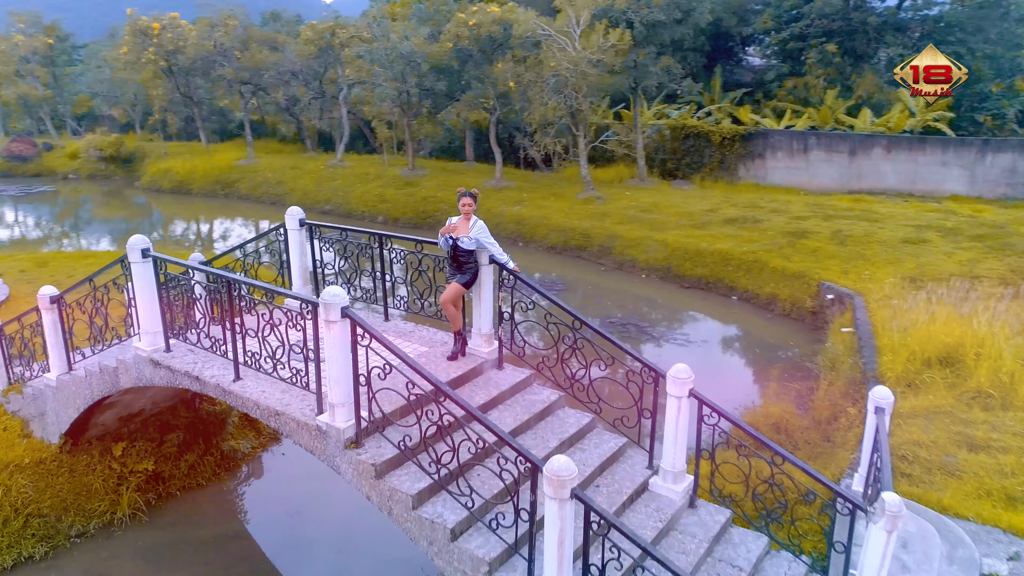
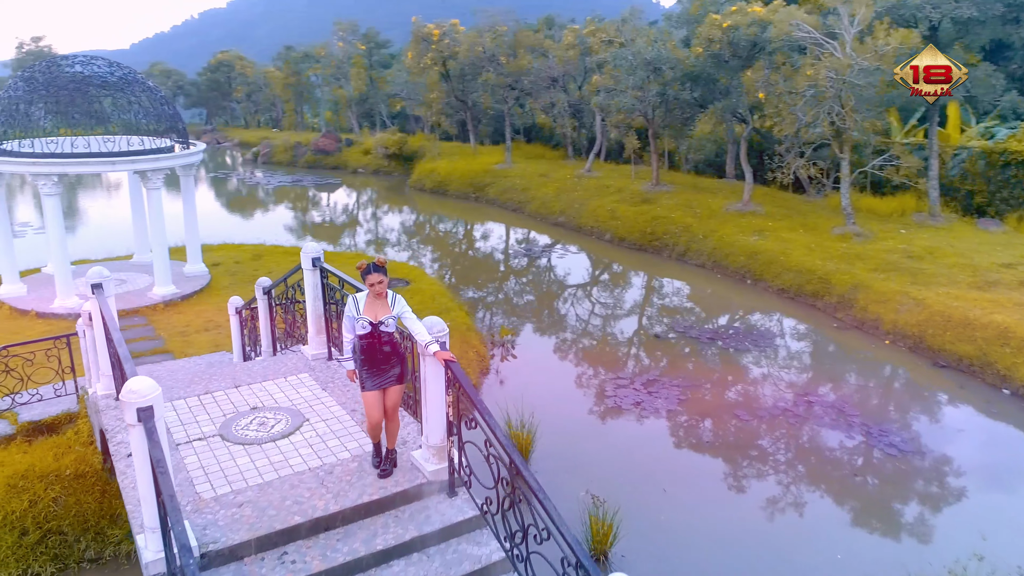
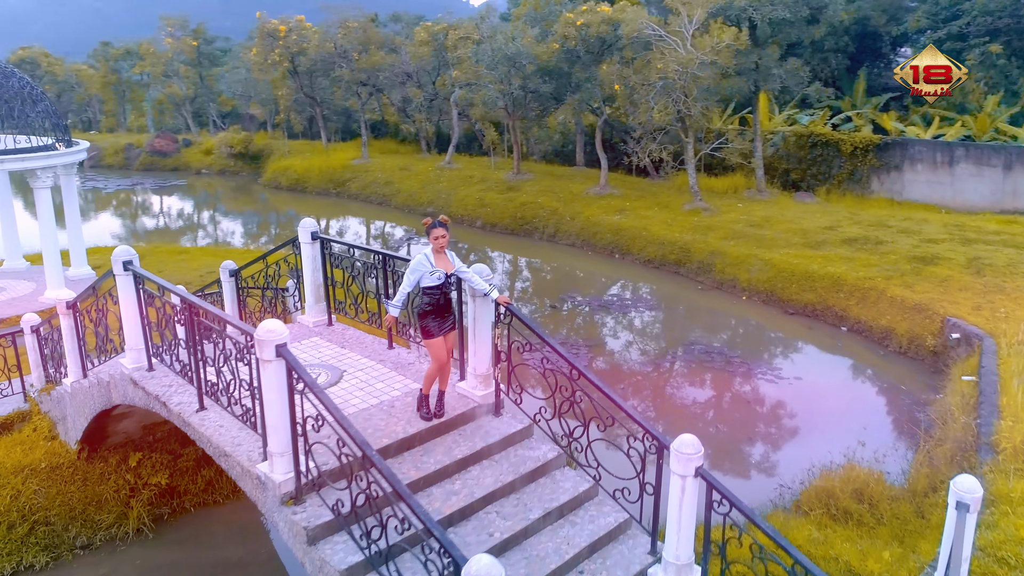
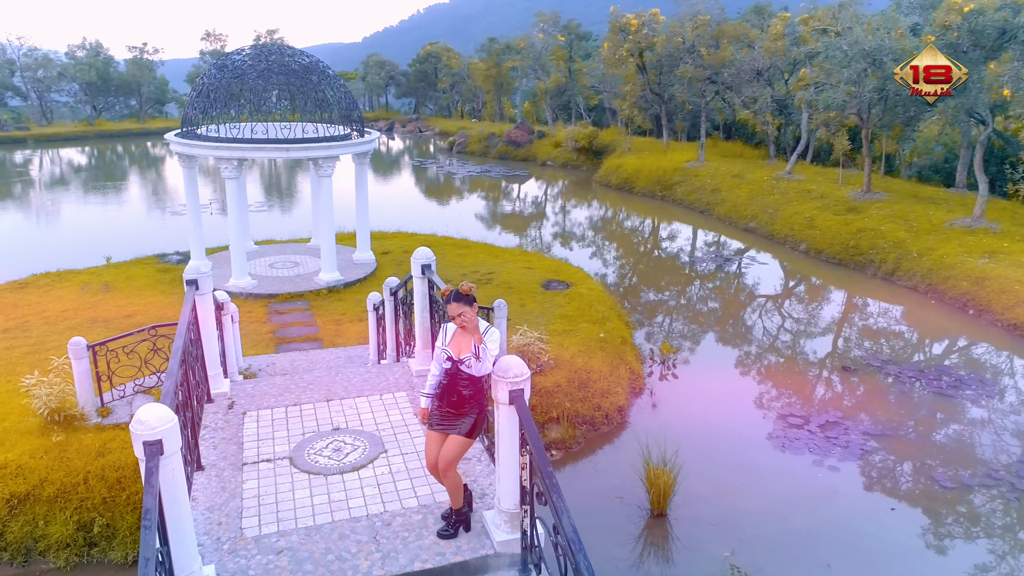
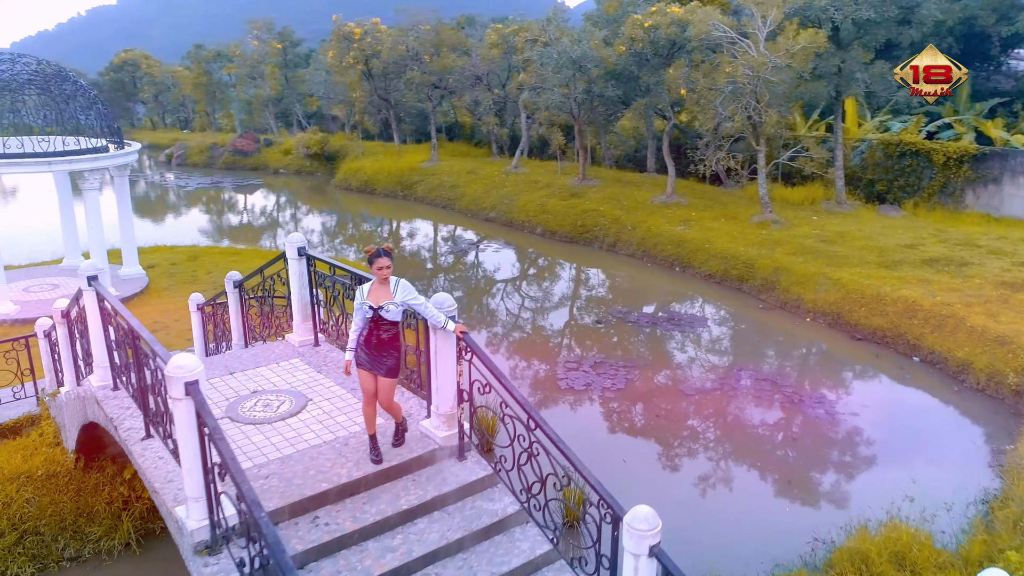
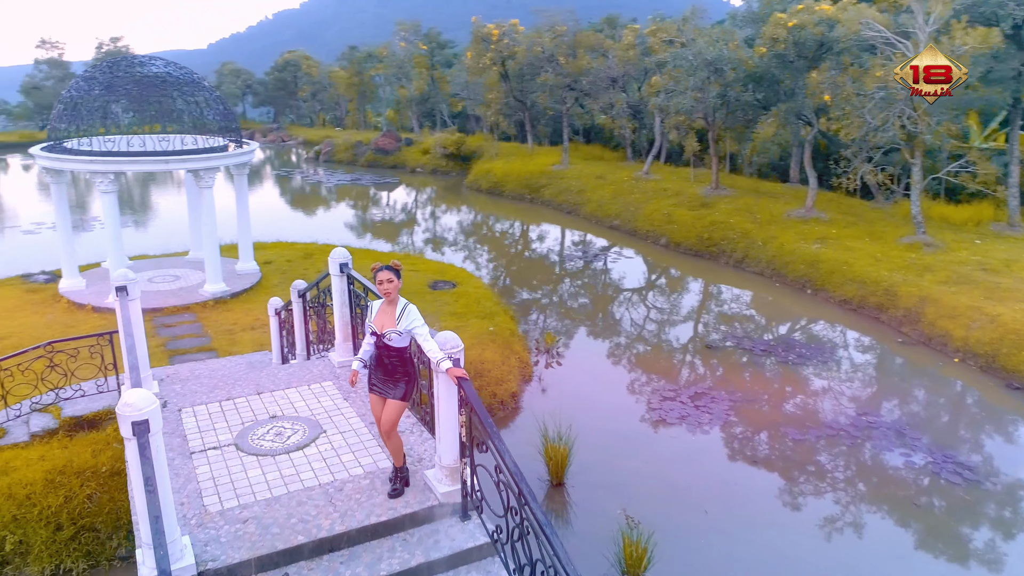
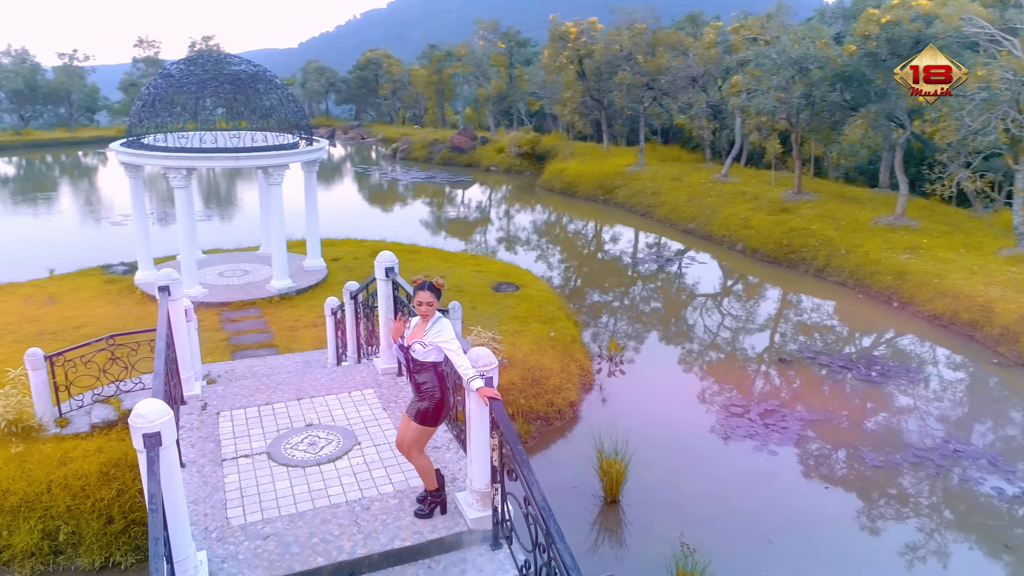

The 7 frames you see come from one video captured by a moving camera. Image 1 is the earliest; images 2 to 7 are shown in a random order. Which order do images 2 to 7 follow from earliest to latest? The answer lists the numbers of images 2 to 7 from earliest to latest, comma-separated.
3, 5, 2, 6, 7, 4
